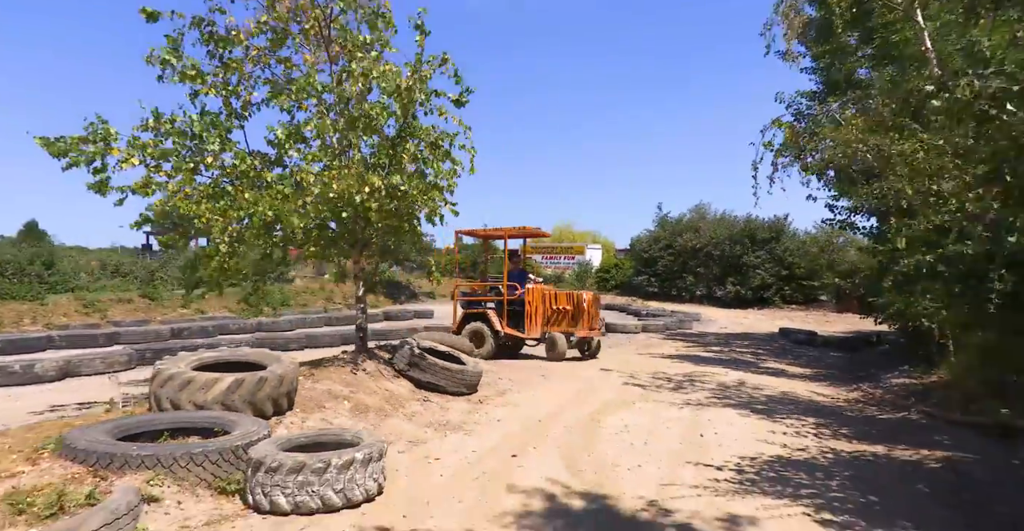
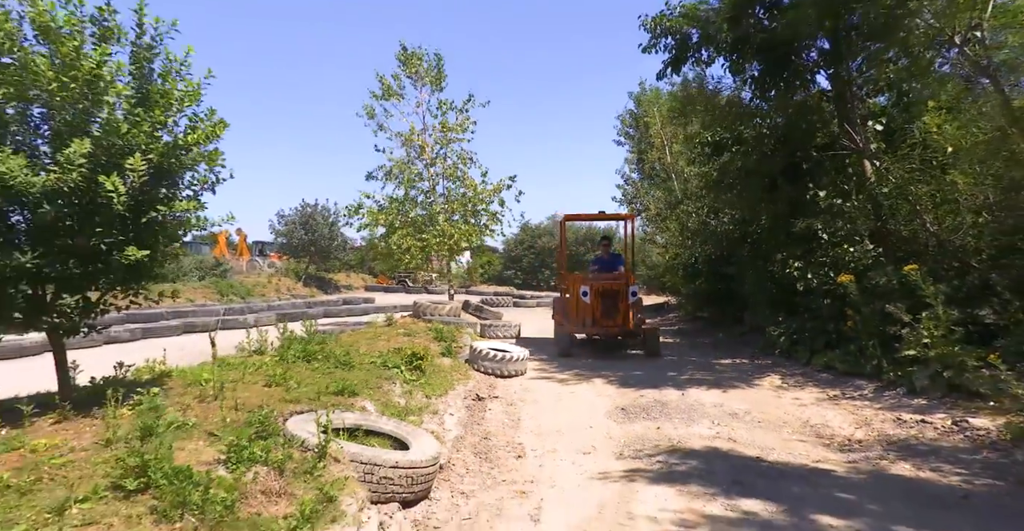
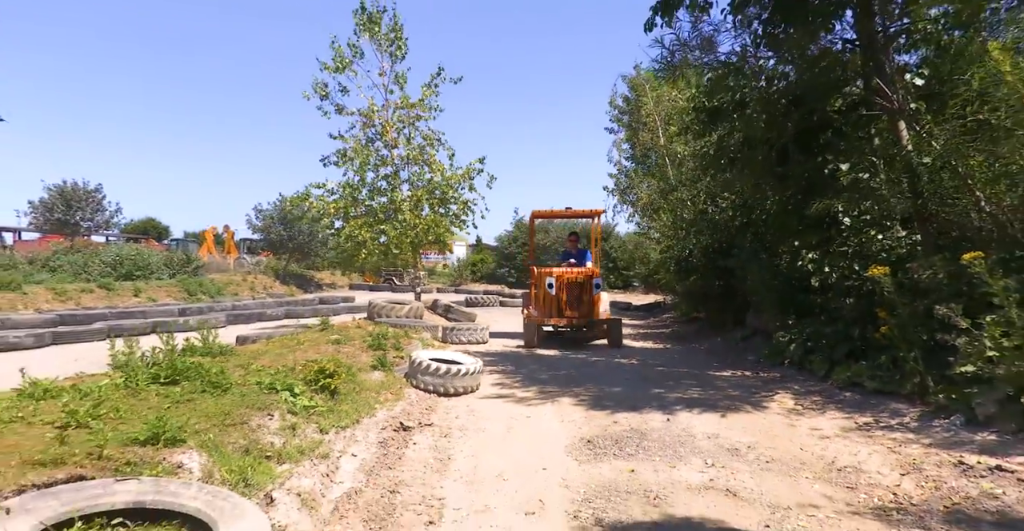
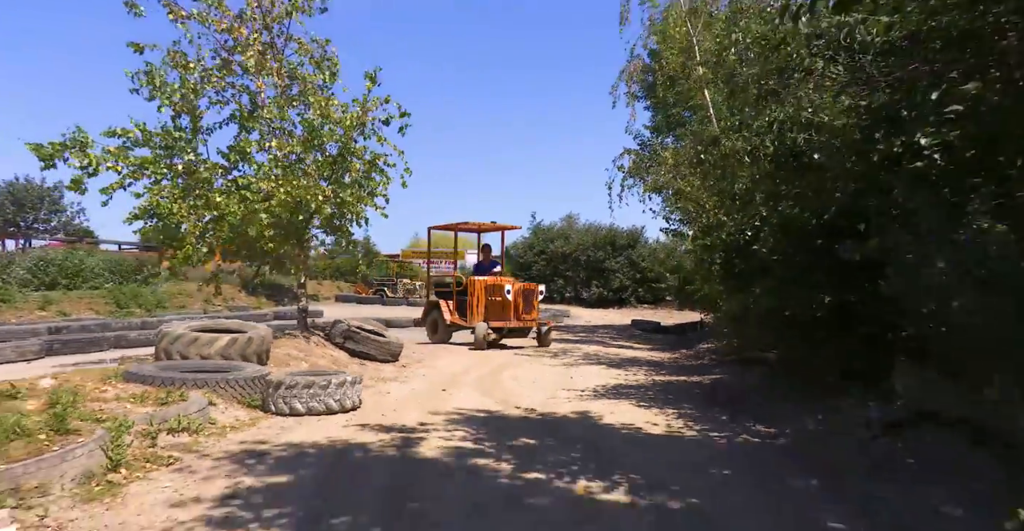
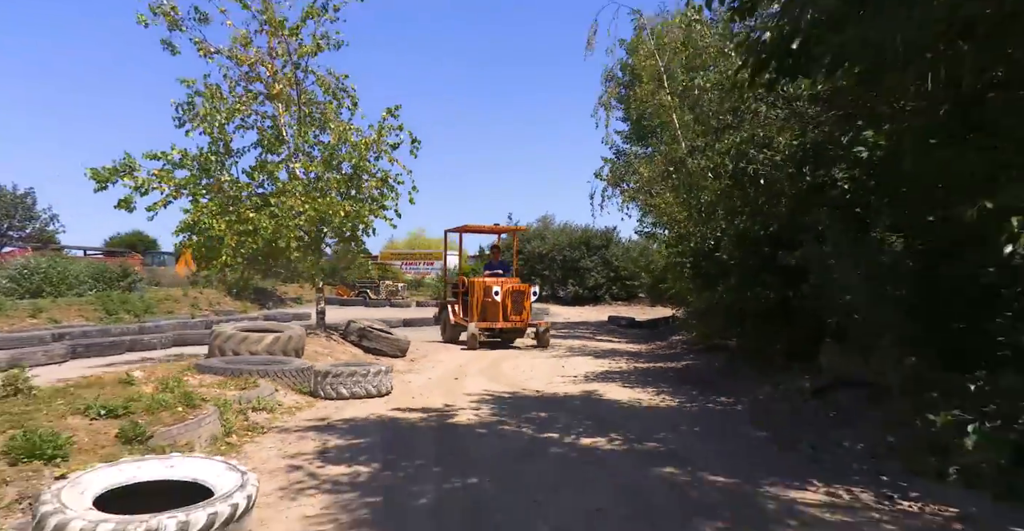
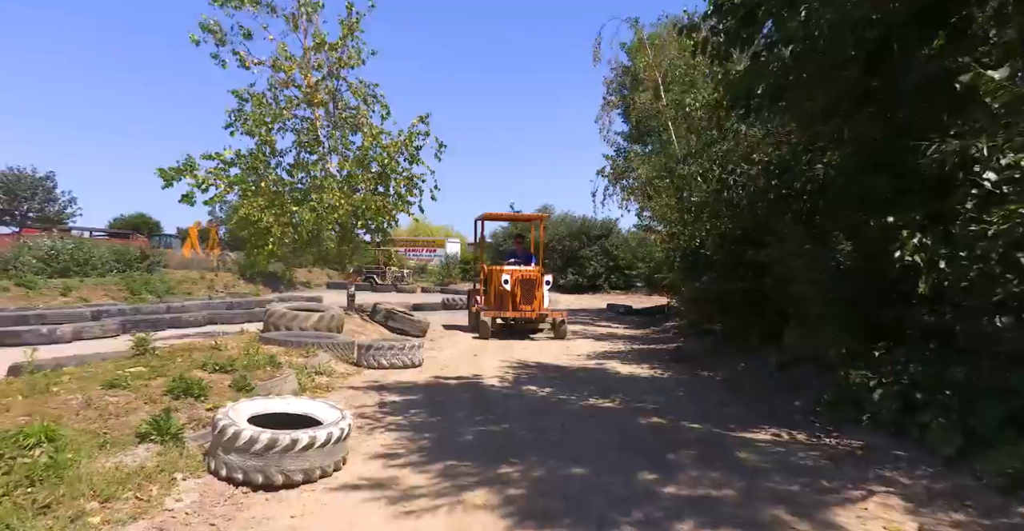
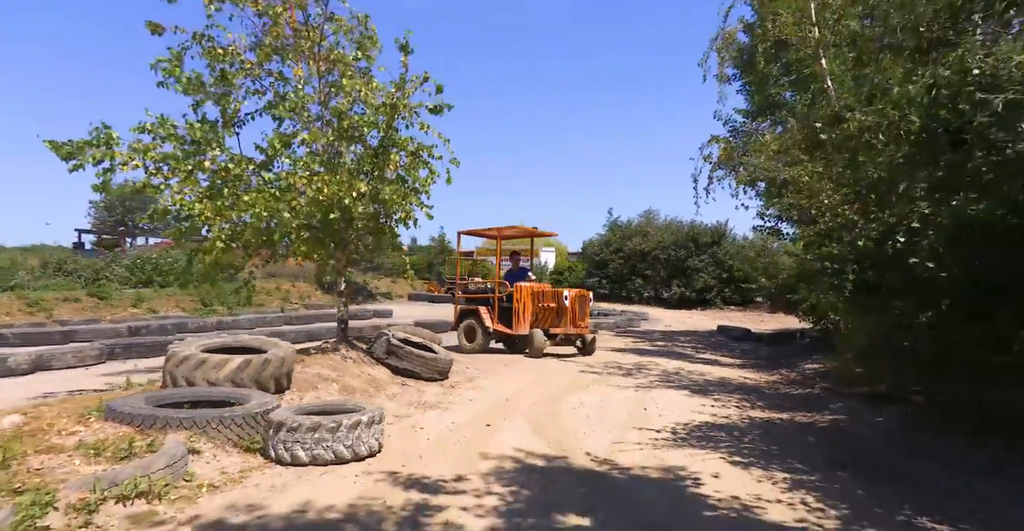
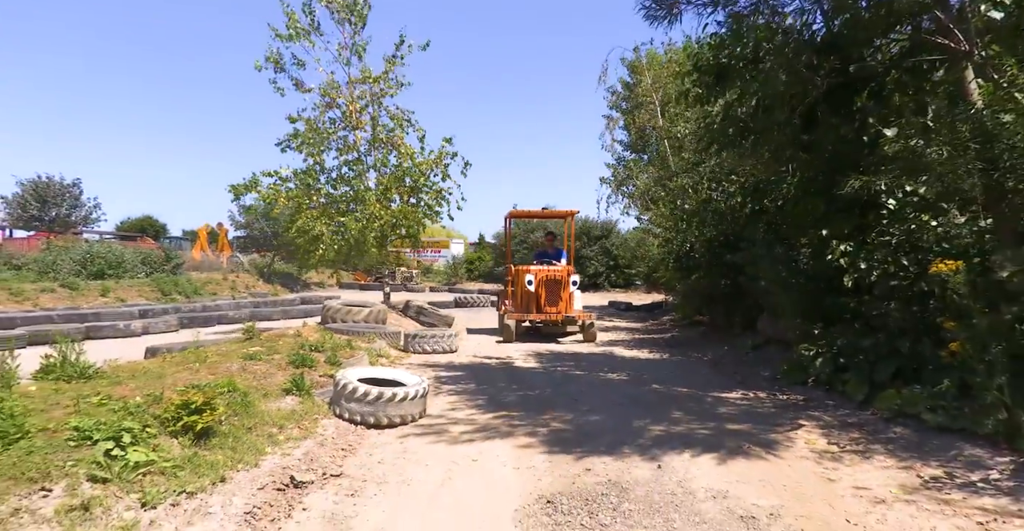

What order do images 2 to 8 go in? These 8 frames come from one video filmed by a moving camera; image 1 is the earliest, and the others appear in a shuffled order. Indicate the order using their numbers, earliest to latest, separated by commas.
7, 4, 5, 6, 8, 3, 2
